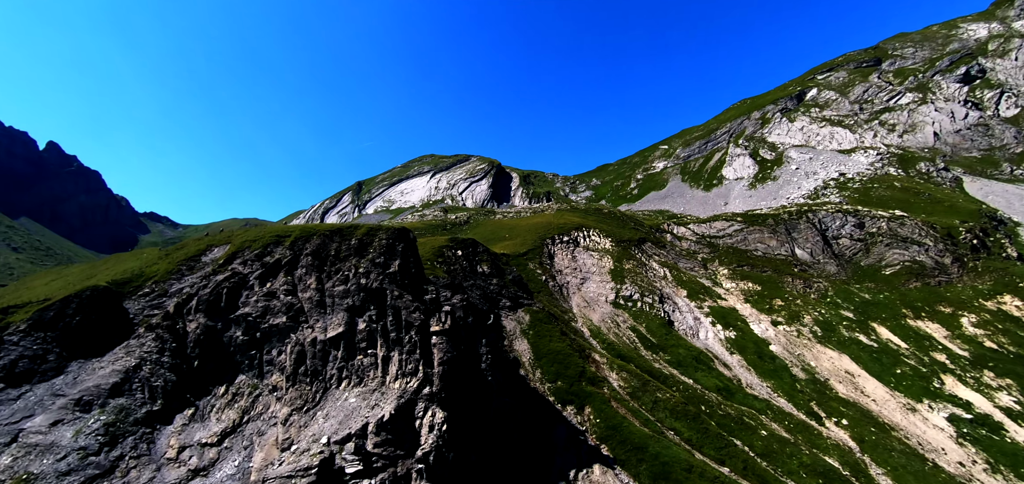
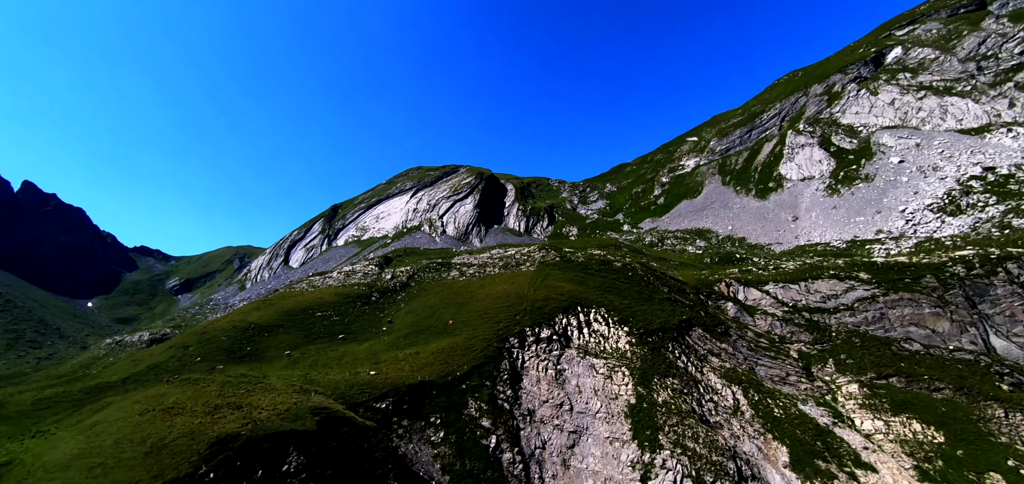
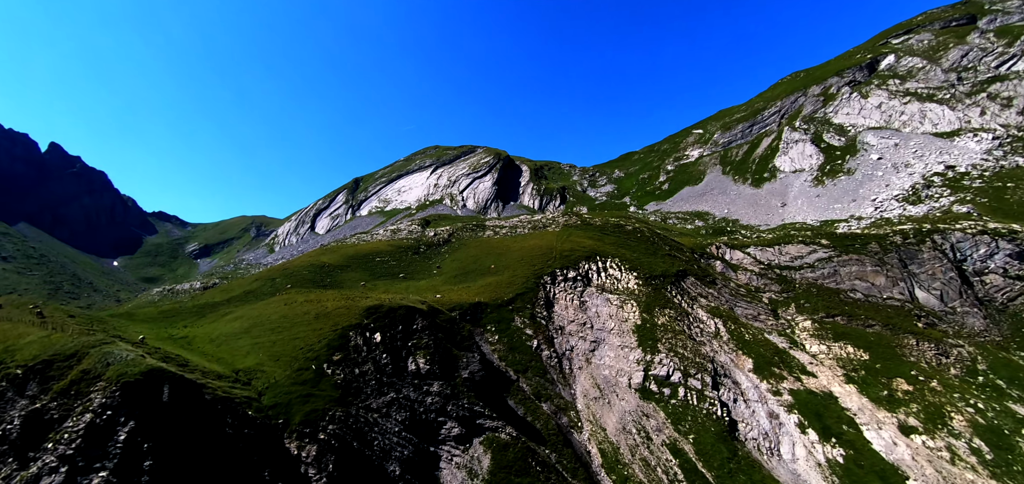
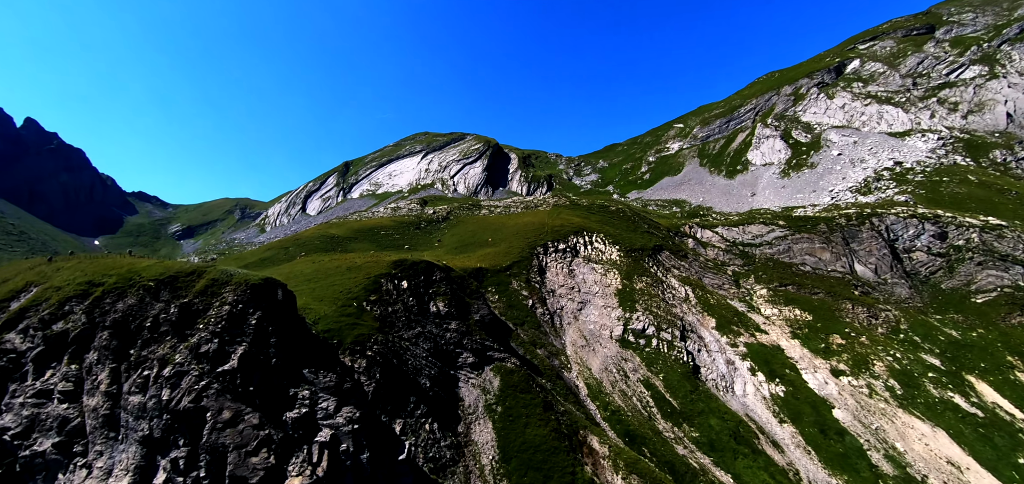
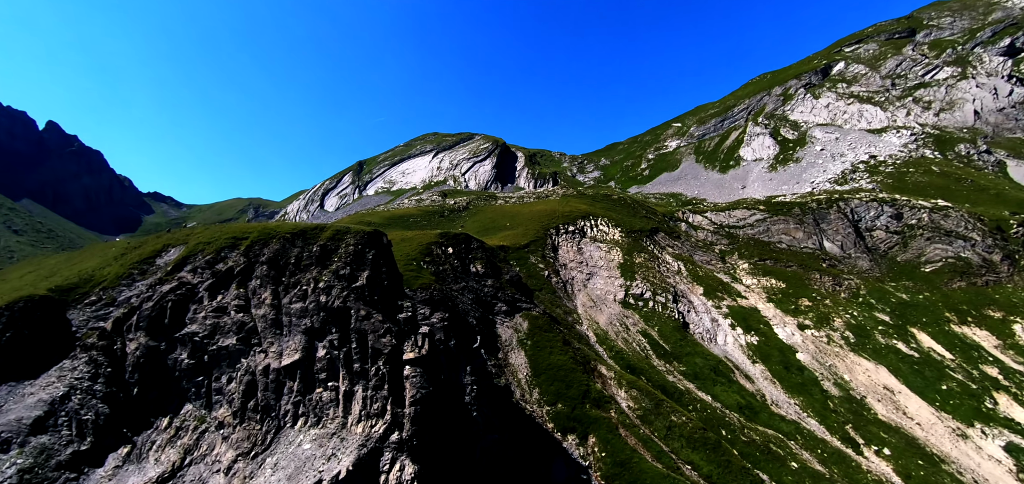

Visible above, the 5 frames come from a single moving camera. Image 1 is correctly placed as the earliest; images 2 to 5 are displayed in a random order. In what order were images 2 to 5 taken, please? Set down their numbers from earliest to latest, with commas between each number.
5, 4, 3, 2
